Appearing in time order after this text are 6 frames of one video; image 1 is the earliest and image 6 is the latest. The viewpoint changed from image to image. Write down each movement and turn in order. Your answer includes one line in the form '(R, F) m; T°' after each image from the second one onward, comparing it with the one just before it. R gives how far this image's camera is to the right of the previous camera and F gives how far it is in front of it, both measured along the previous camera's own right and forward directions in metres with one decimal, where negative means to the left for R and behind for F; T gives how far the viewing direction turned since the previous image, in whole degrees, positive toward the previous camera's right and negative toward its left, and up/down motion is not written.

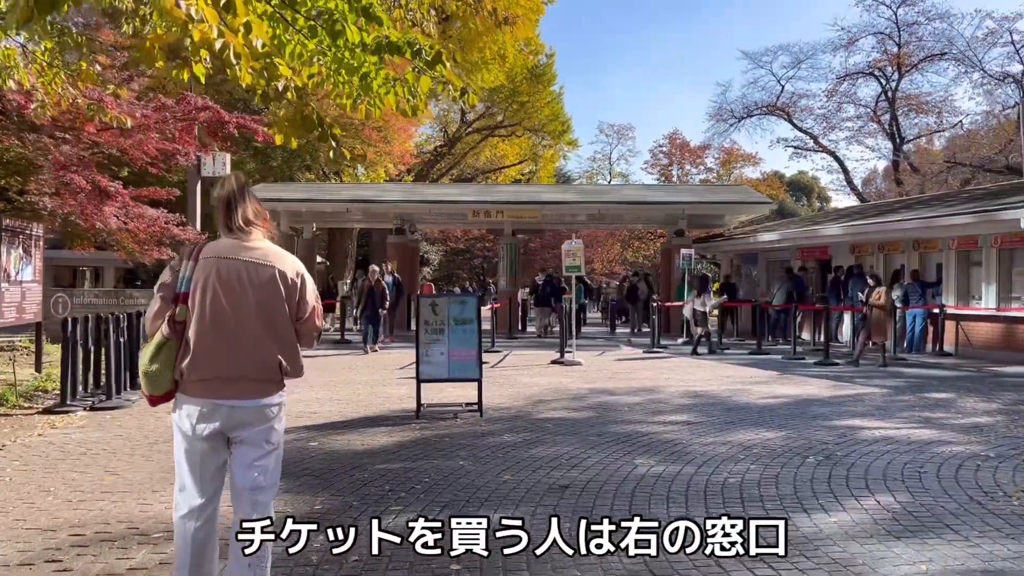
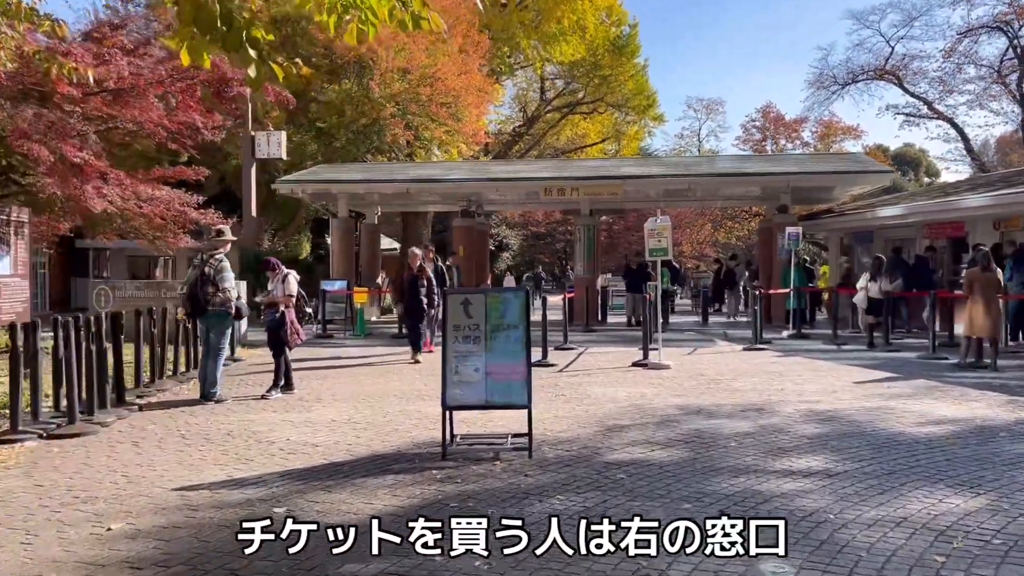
(+0.2, +2.5) m; -6°
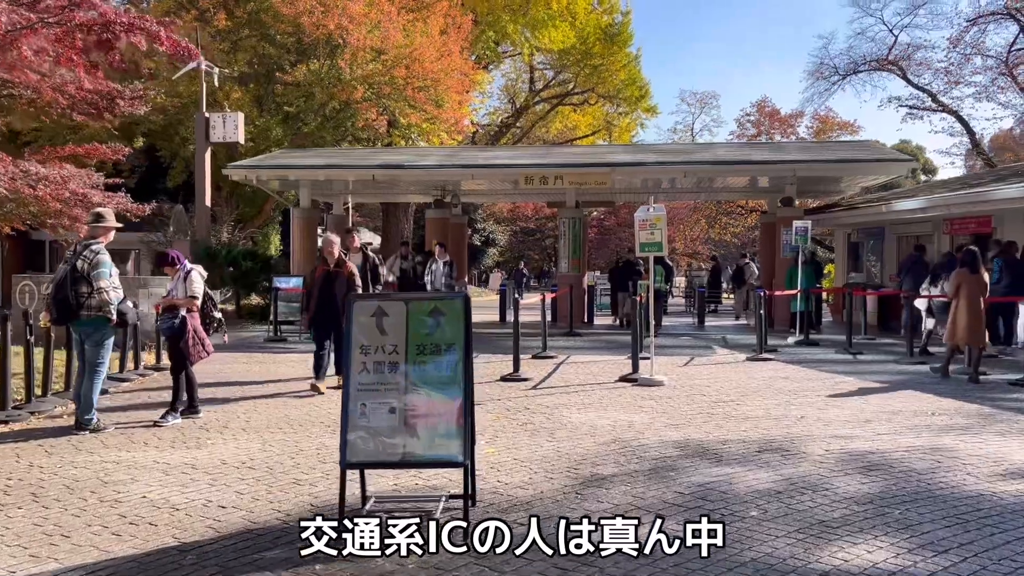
(+0.3, +2.0) m; +1°
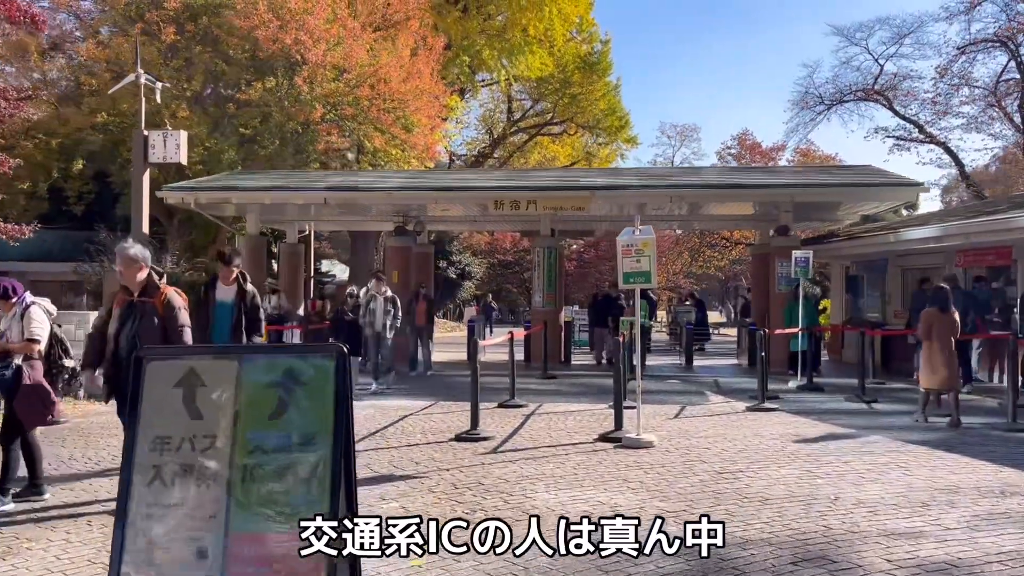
(+0.3, +1.9) m; +1°
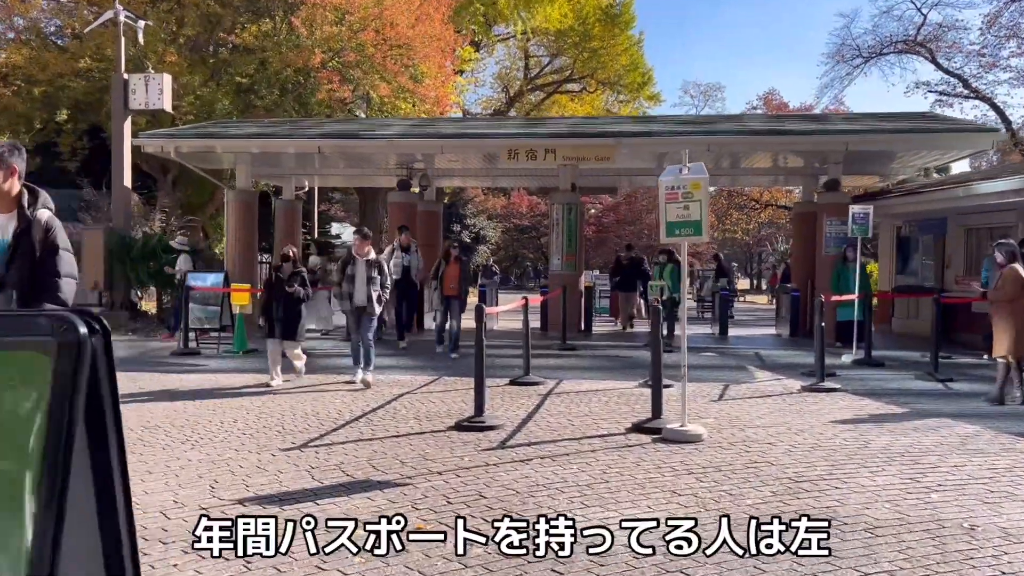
(0.0, +1.8) m; -1°
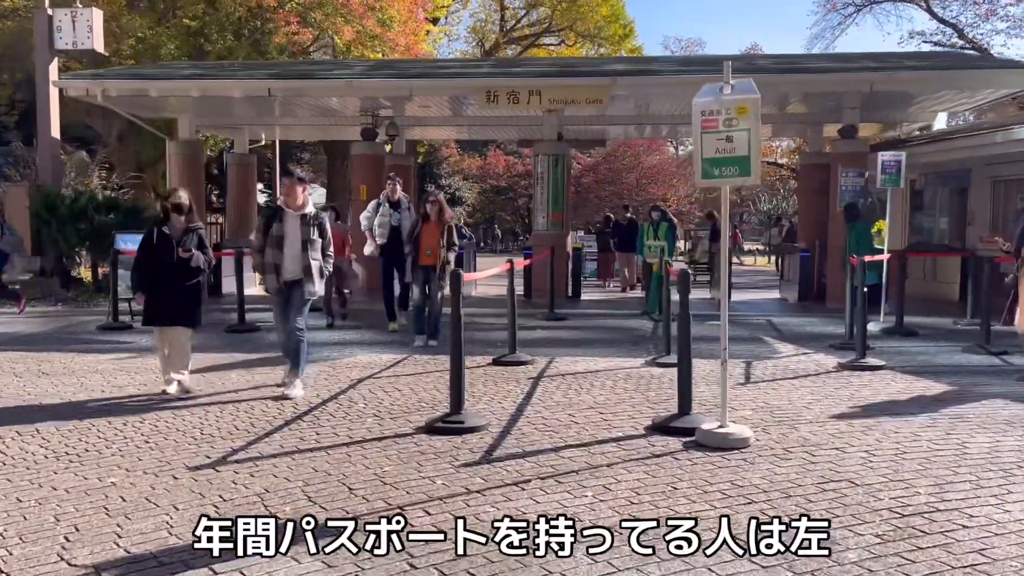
(-0.1, +1.7) m; +2°
